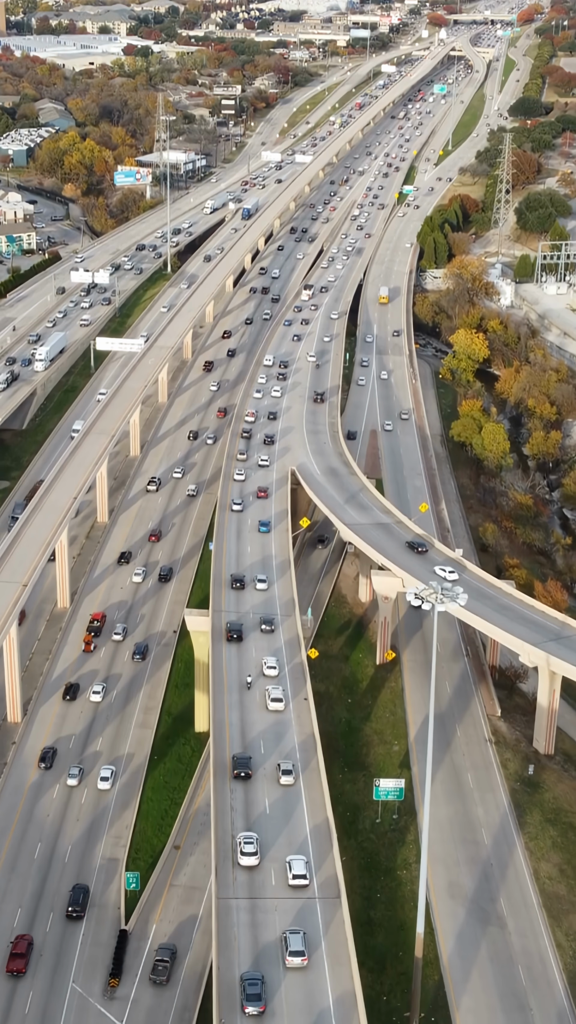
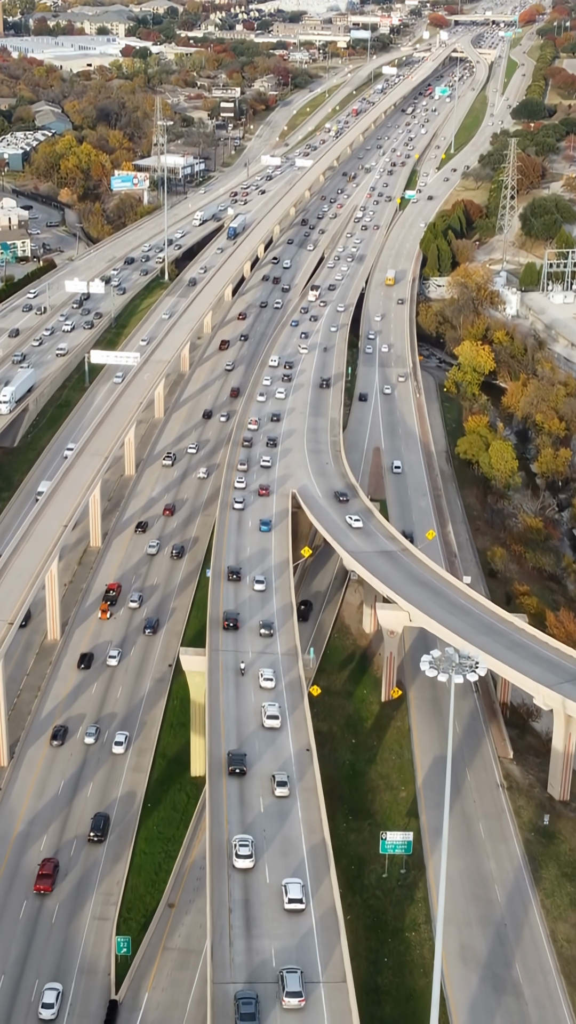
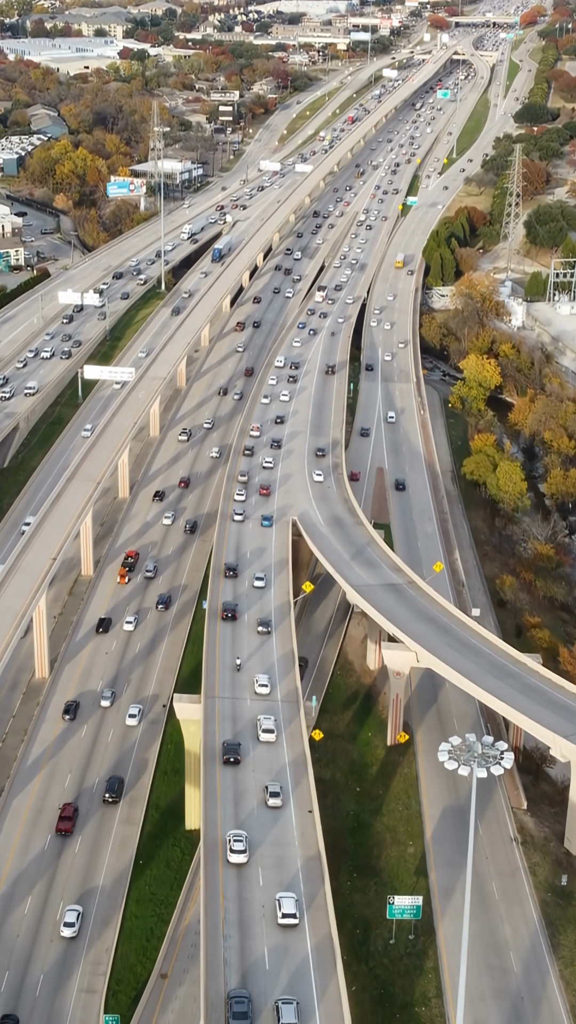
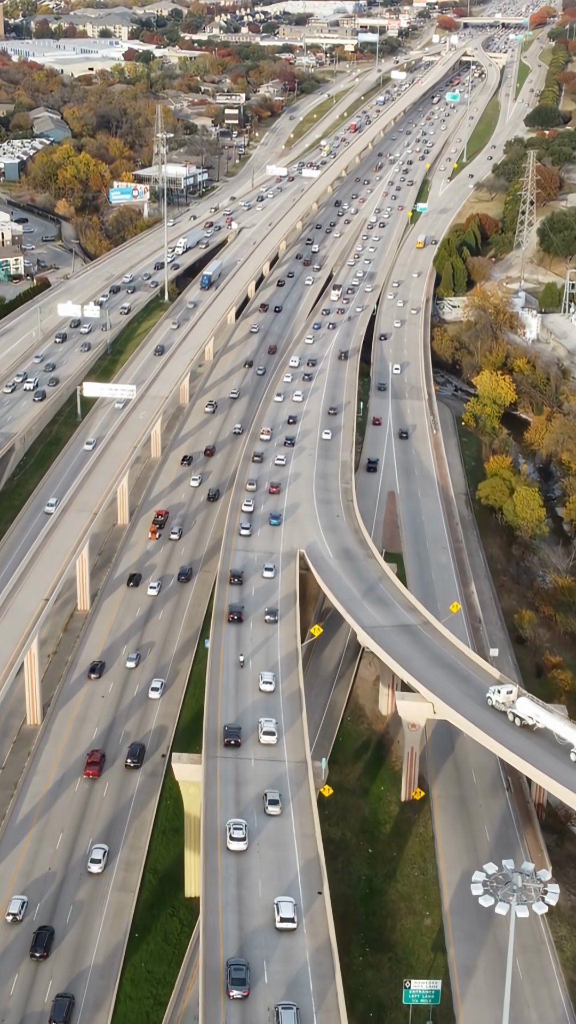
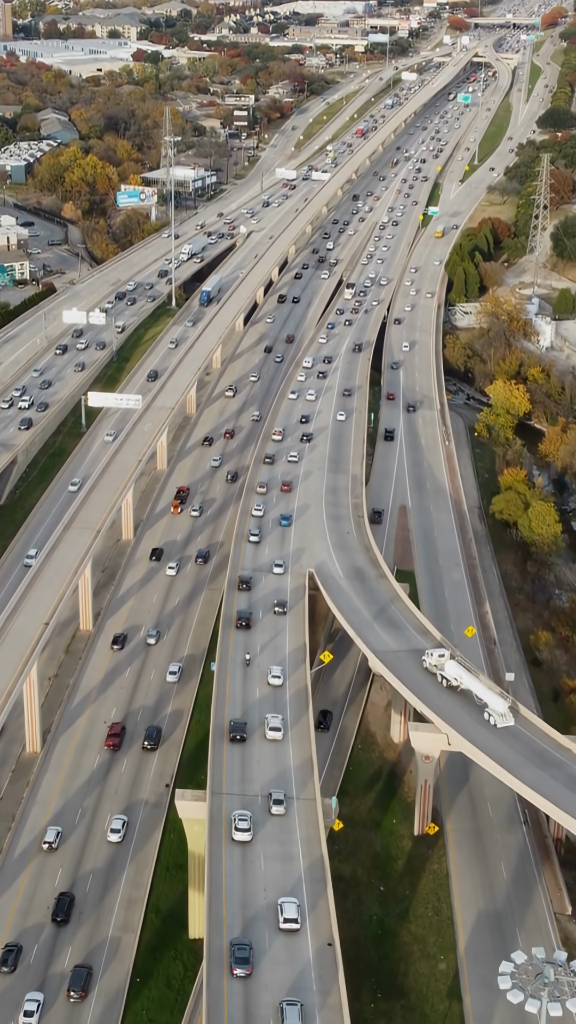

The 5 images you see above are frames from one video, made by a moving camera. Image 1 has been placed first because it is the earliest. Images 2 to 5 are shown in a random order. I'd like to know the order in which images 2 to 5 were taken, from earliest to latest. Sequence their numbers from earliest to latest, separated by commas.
2, 3, 4, 5
